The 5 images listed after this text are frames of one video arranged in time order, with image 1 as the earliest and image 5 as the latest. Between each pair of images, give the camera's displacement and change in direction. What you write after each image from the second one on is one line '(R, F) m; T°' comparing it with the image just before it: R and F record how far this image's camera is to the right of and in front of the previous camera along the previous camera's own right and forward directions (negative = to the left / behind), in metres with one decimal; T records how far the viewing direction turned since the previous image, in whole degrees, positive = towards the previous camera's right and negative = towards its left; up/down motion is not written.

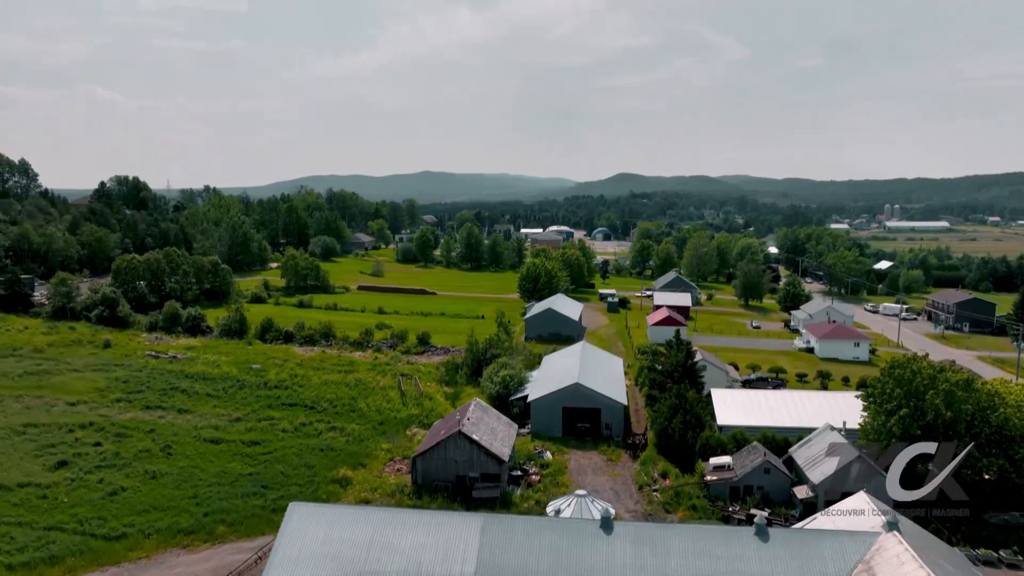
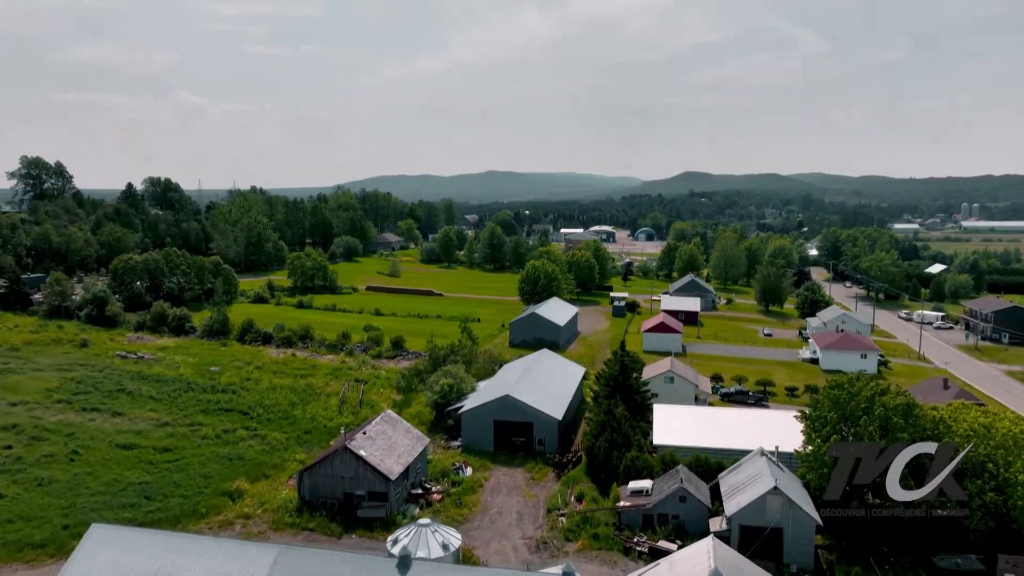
(+5.4, +1.7) m; -5°
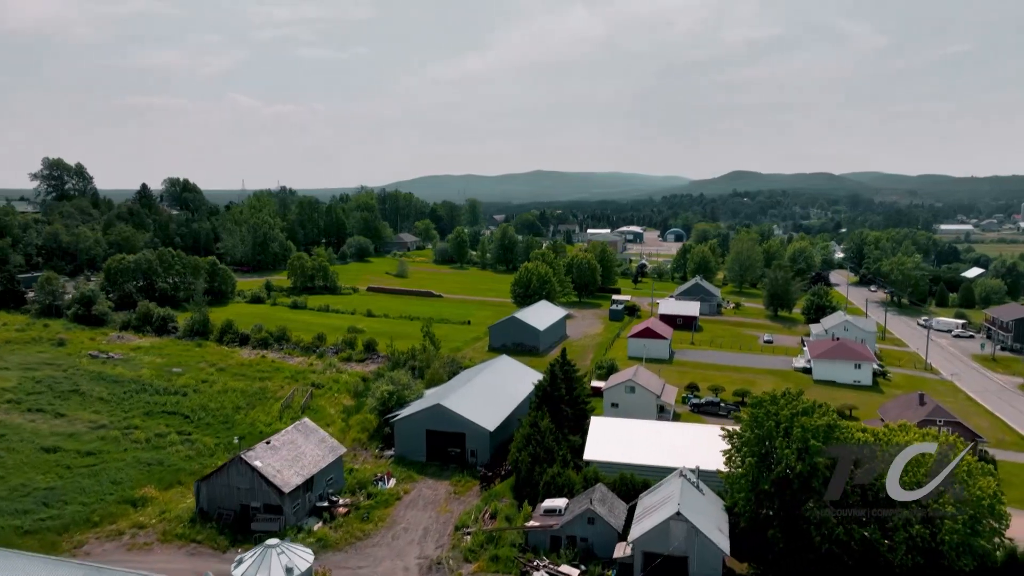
(+4.4, +1.2) m; -3°
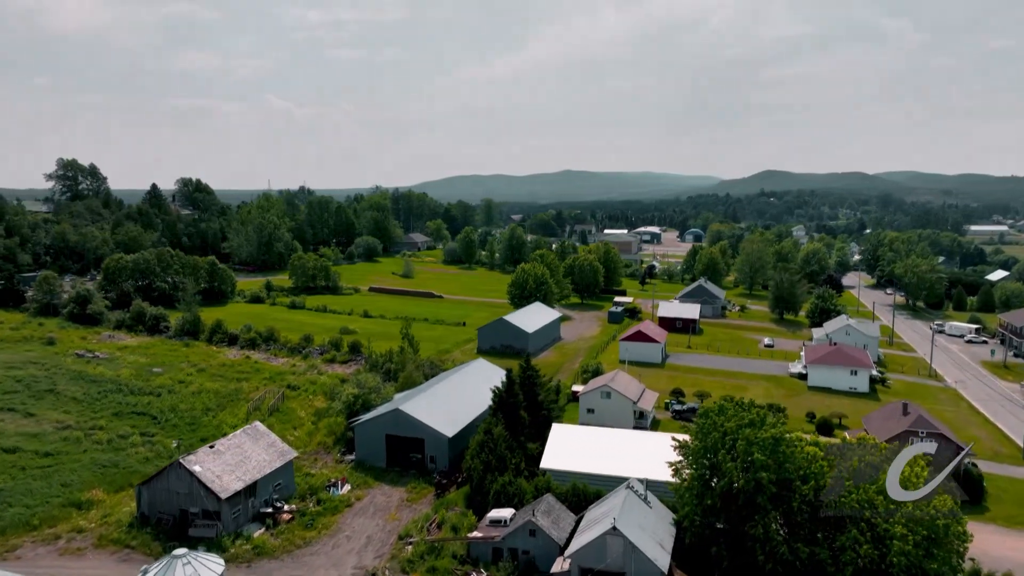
(+2.5, +0.7) m; -2°
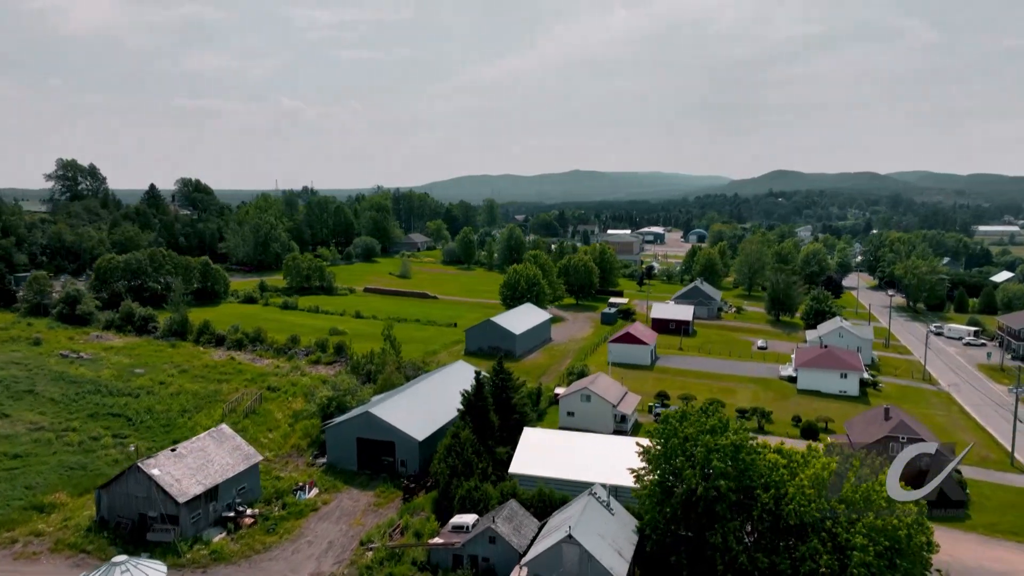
(+1.4, +0.3) m; -1°
